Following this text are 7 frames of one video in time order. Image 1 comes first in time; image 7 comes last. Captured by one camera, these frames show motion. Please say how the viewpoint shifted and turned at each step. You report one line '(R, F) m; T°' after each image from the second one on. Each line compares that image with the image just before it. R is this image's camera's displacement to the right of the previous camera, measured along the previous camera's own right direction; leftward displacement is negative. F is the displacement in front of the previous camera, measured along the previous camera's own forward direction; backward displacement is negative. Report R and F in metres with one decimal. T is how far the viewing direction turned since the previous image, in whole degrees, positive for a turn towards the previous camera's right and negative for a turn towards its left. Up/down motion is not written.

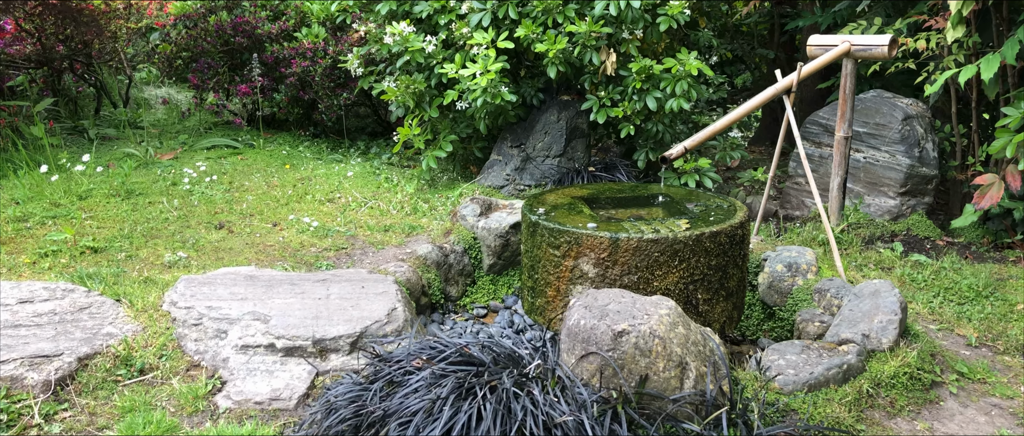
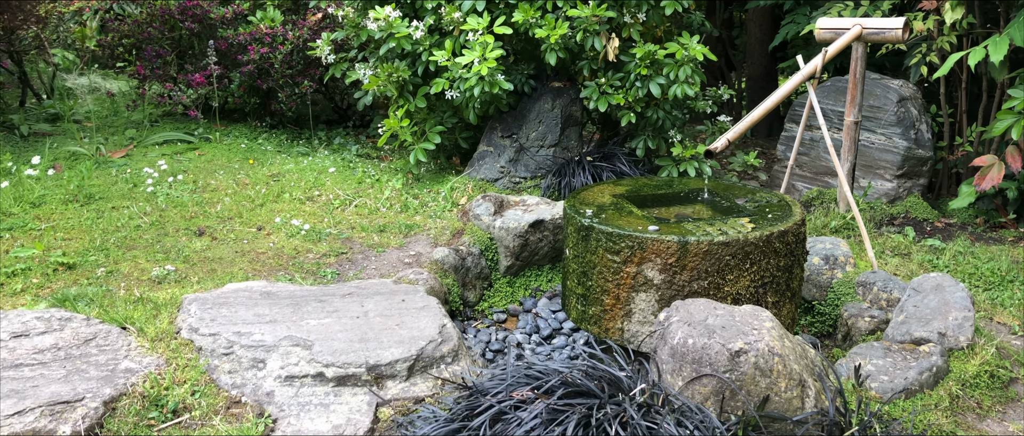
(-0.6, +0.3) m; +6°
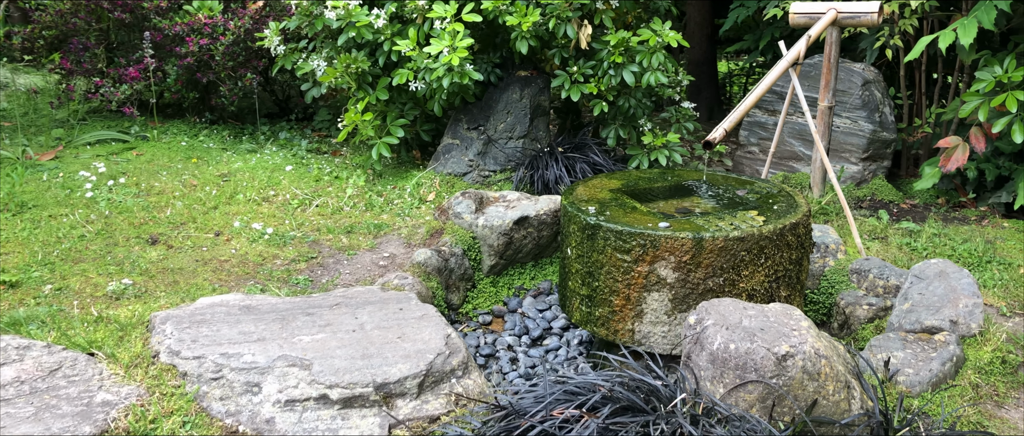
(-0.3, +0.2) m; +5°
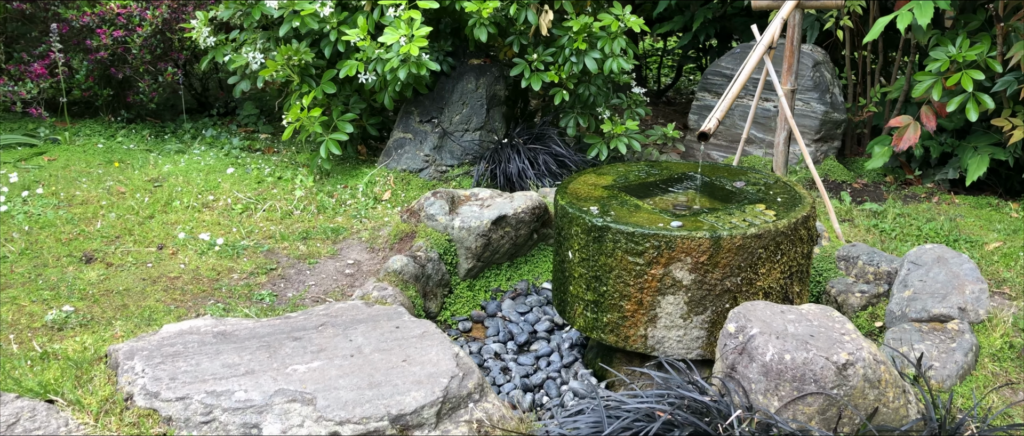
(-0.4, +0.2) m; +7°
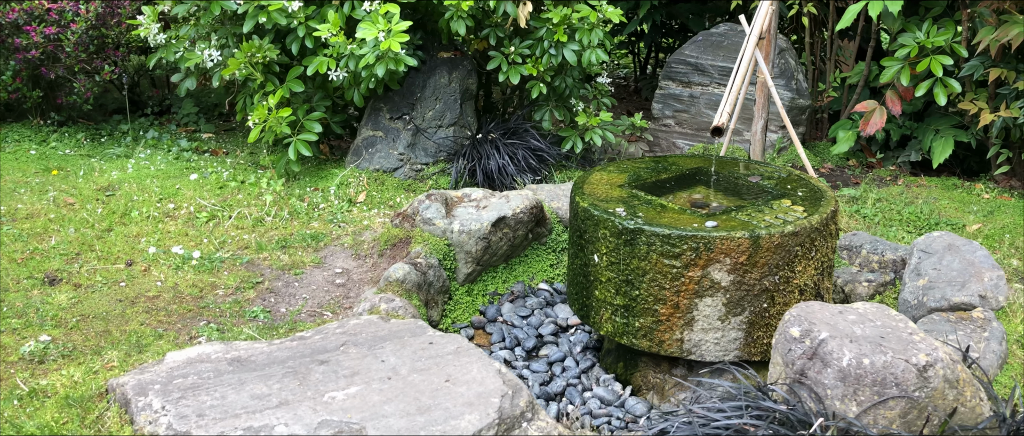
(-0.4, +0.2) m; +6°
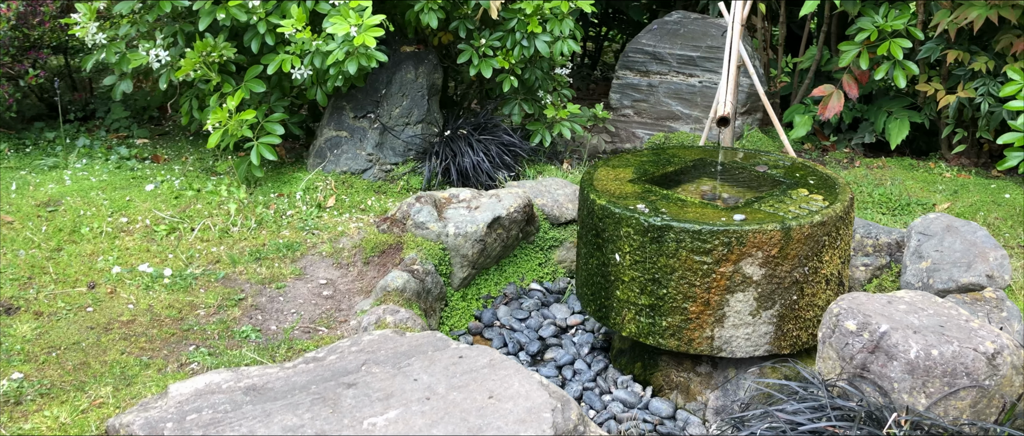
(-0.4, +0.2) m; +6°
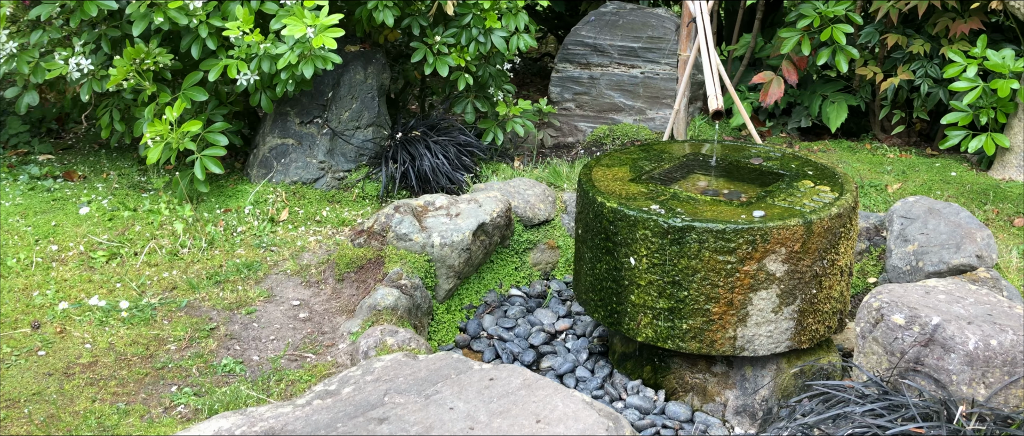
(-0.4, +0.2) m; +8°
